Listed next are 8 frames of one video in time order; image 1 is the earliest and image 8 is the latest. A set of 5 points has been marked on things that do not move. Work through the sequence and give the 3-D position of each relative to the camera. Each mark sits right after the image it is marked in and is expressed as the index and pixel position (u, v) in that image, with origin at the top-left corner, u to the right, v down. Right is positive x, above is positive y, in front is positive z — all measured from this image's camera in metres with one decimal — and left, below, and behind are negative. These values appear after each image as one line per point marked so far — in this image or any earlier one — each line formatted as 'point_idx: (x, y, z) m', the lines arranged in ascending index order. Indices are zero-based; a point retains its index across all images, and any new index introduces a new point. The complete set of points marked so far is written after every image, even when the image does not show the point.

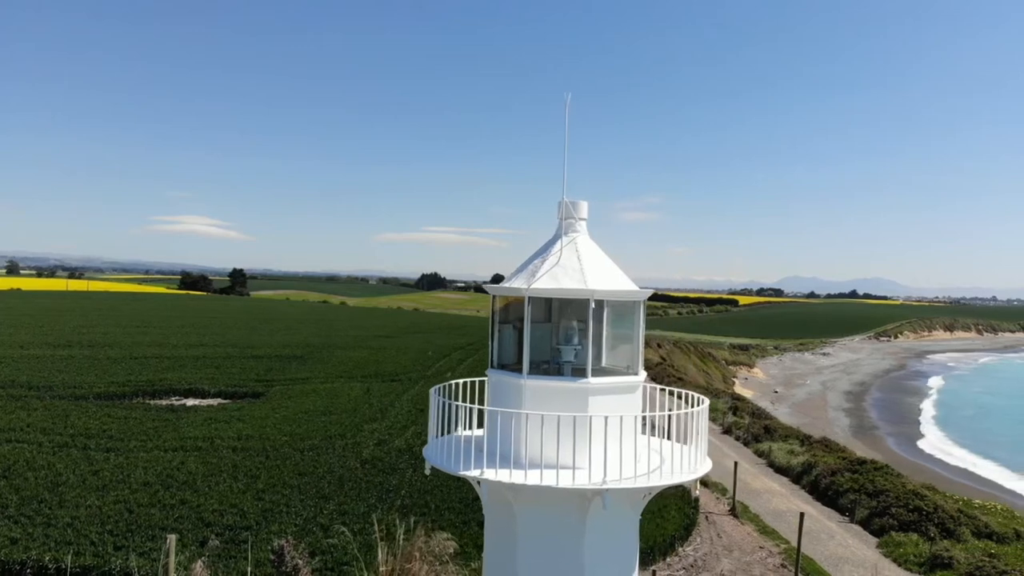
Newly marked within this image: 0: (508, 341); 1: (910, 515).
0: (+0.1, -0.5, +6.6) m
1: (+11.1, -6.3, +18.6) m
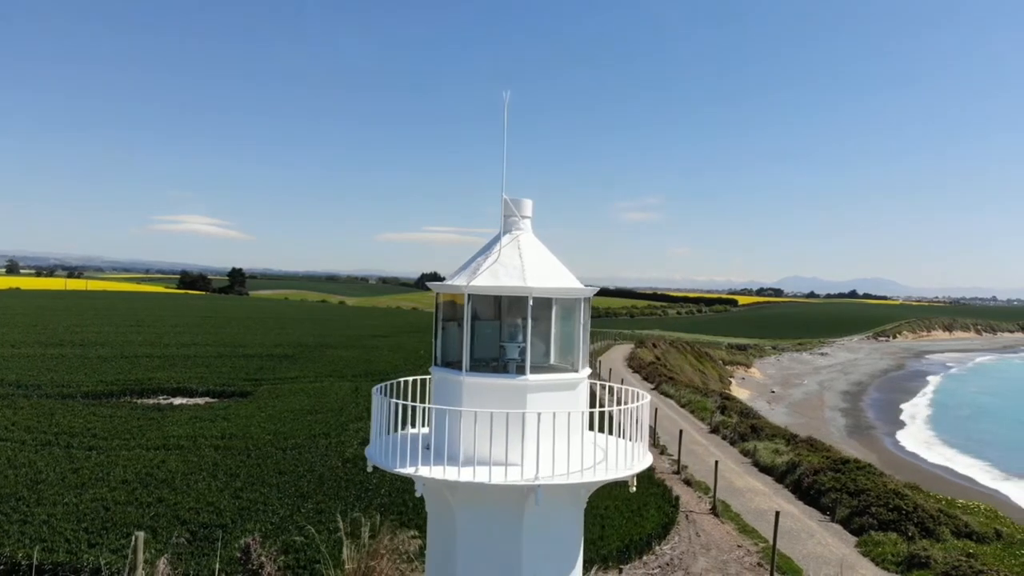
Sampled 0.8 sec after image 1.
0: (-0.5, -0.5, +6.6) m
1: (+10.5, -6.3, +18.6) m
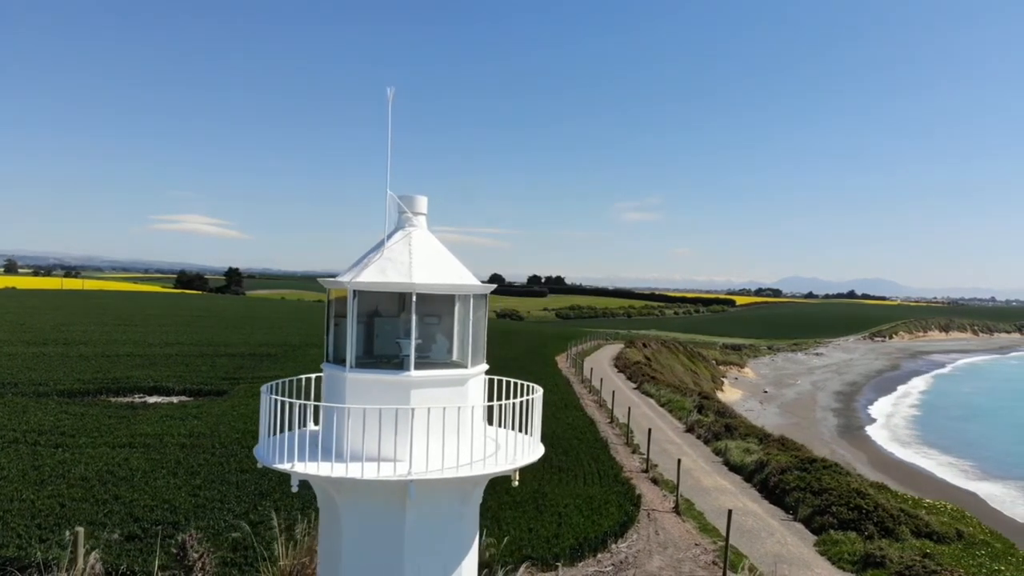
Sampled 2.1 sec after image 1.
0: (-1.6, -0.5, +6.6) m
1: (+9.4, -6.3, +18.6) m
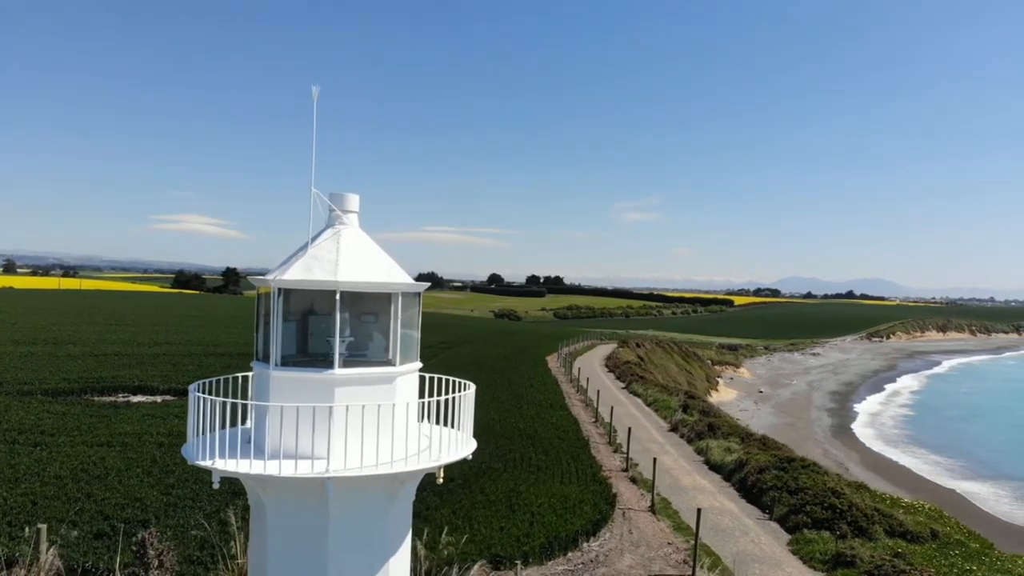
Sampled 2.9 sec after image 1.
0: (-2.3, -0.4, +6.6) m
1: (+8.7, -6.3, +18.7) m
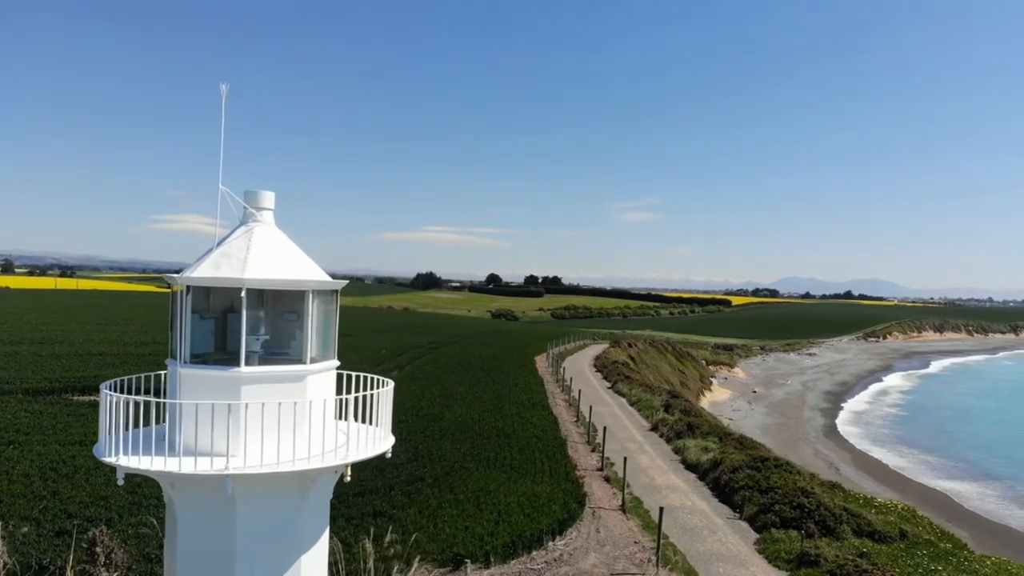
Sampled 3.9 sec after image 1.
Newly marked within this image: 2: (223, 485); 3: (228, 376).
0: (-3.2, -0.4, +6.7) m
1: (+7.8, -6.2, +18.7) m
2: (-2.7, -1.9, +6.4) m
3: (-2.7, -0.8, +6.5) m
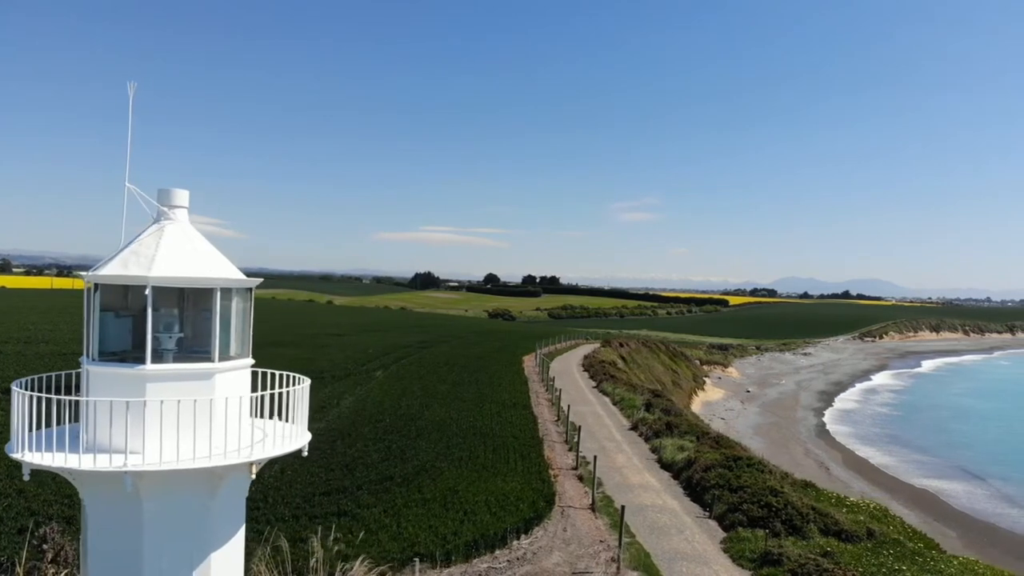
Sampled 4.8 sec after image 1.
0: (-4.1, -0.4, +6.7) m
1: (+6.9, -6.2, +18.7) m
2: (-3.6, -1.8, +6.4) m
3: (-3.6, -0.8, +6.5) m
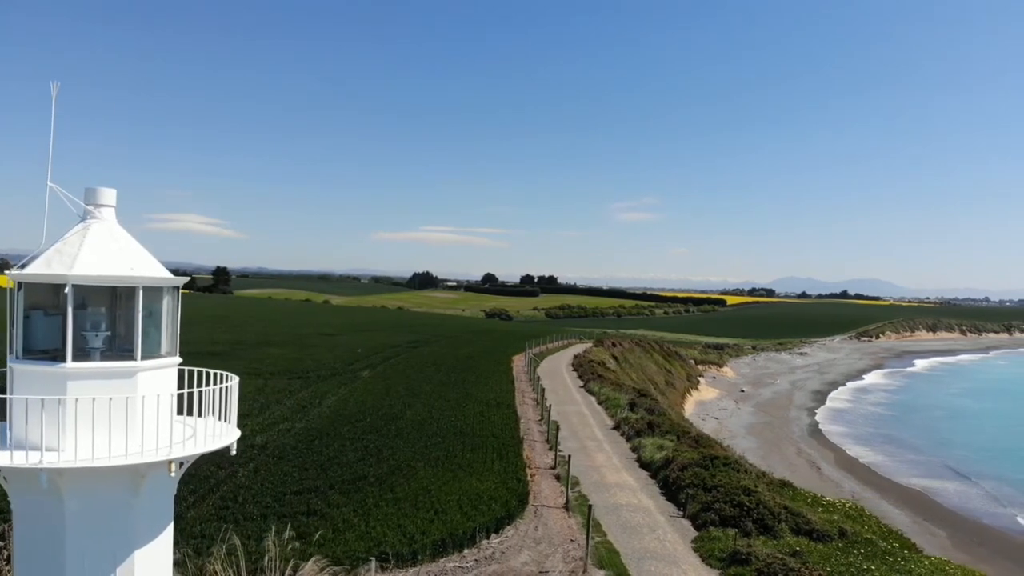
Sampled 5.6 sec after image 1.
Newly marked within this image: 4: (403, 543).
0: (-4.9, -0.4, +6.7) m
1: (+6.2, -6.2, +18.7) m
2: (-4.4, -1.8, +6.4) m
3: (-4.4, -0.8, +6.5) m
4: (-2.5, -6.0, +15.6) m
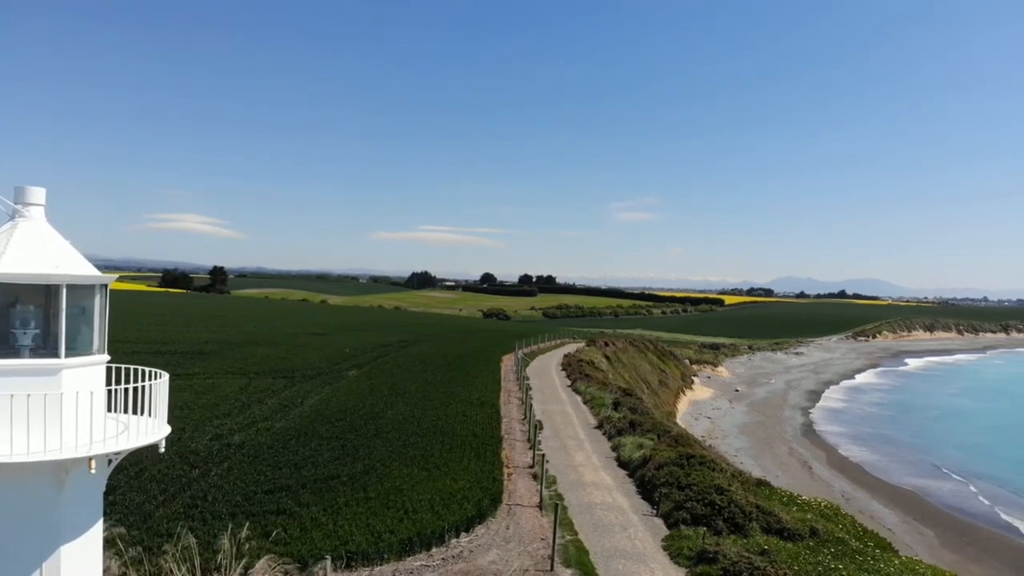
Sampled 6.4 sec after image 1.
0: (-5.7, -0.4, +6.7) m
1: (+5.4, -6.2, +18.7) m
2: (-5.2, -1.8, +6.4) m
3: (-5.2, -0.8, +6.5) m
4: (-3.3, -5.9, +15.7) m
